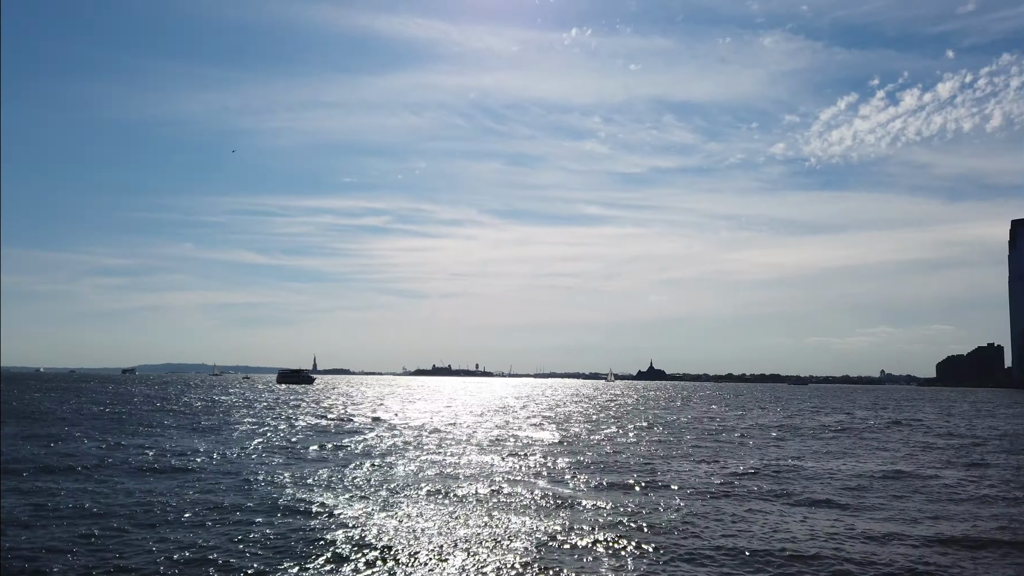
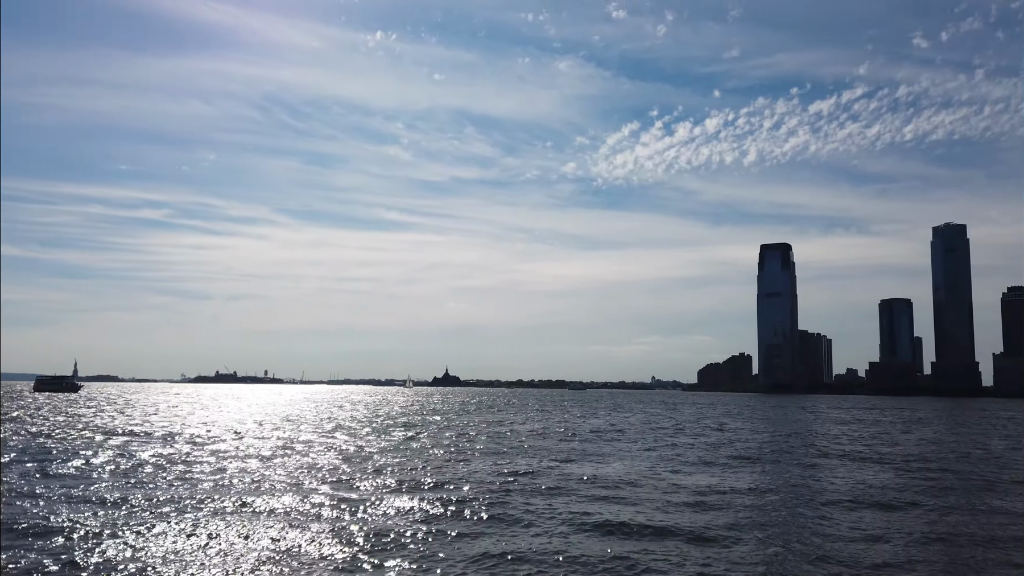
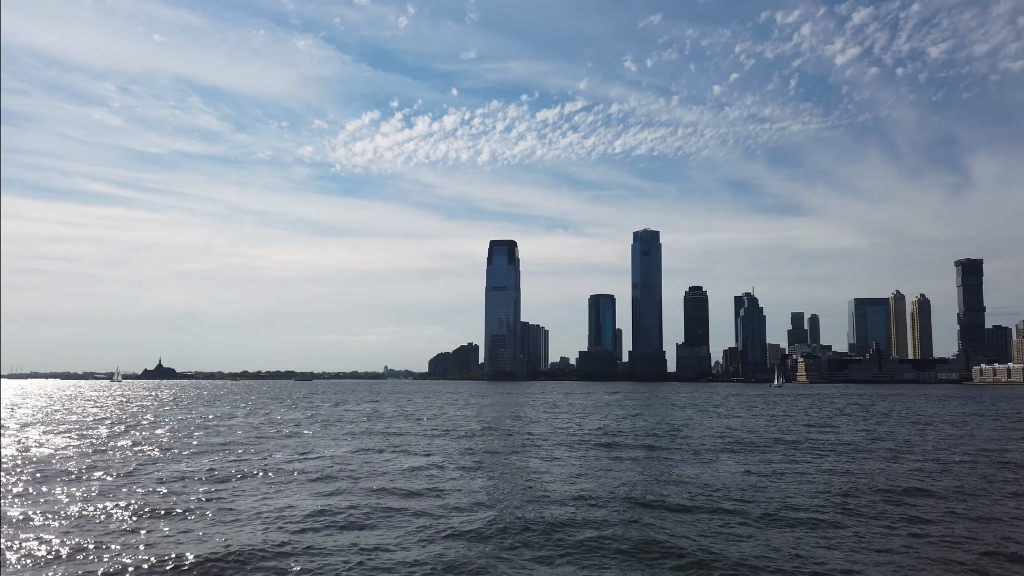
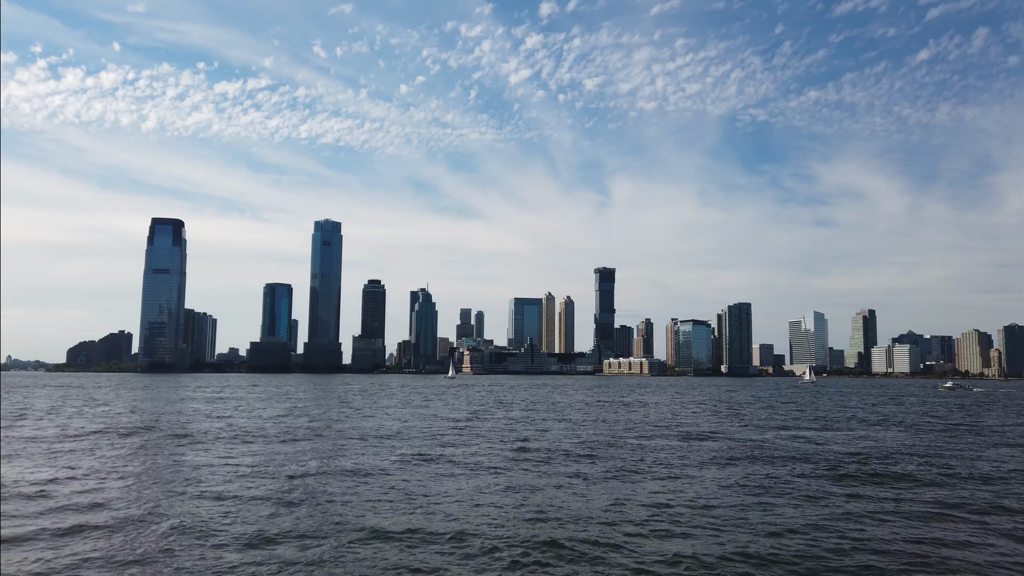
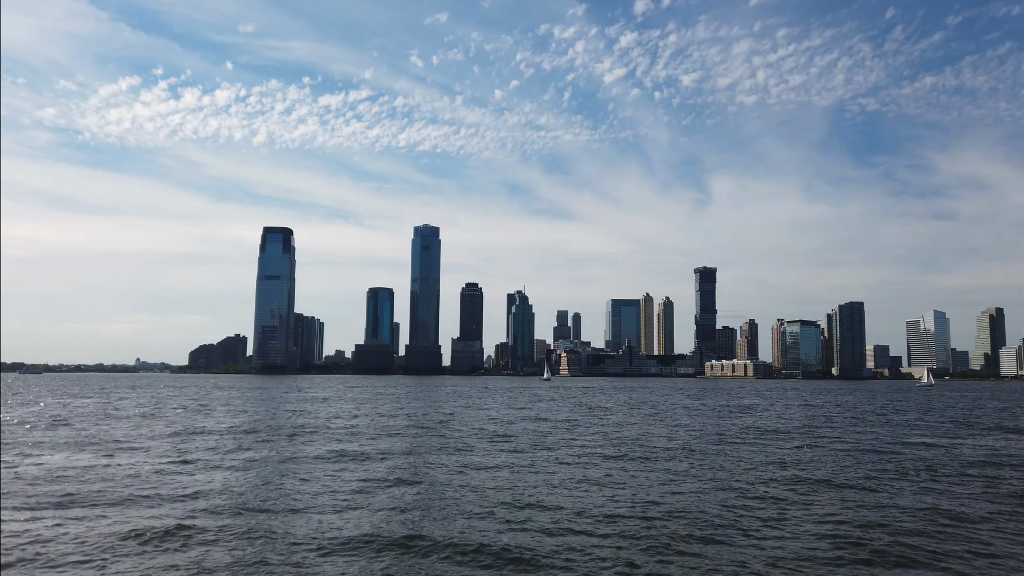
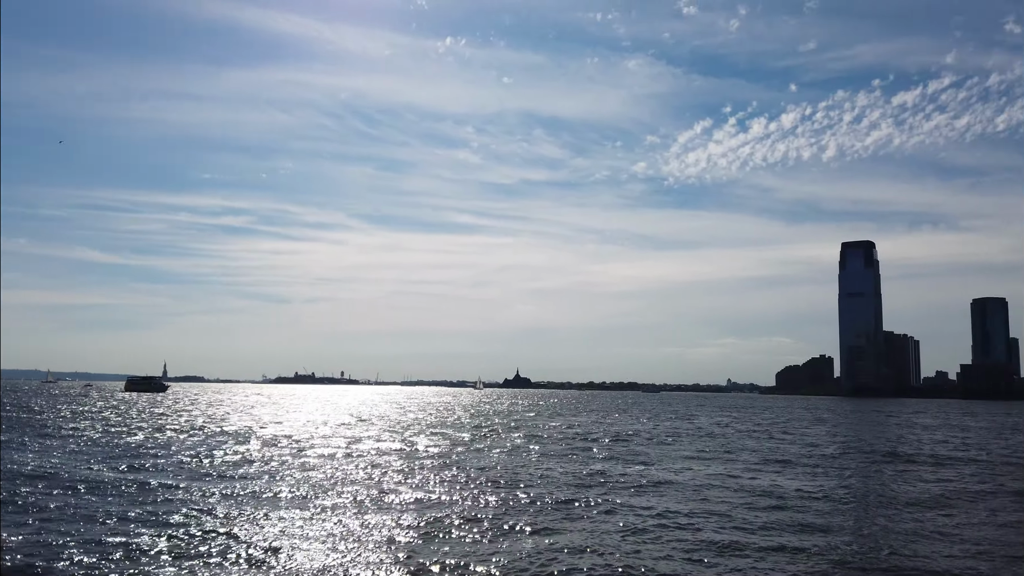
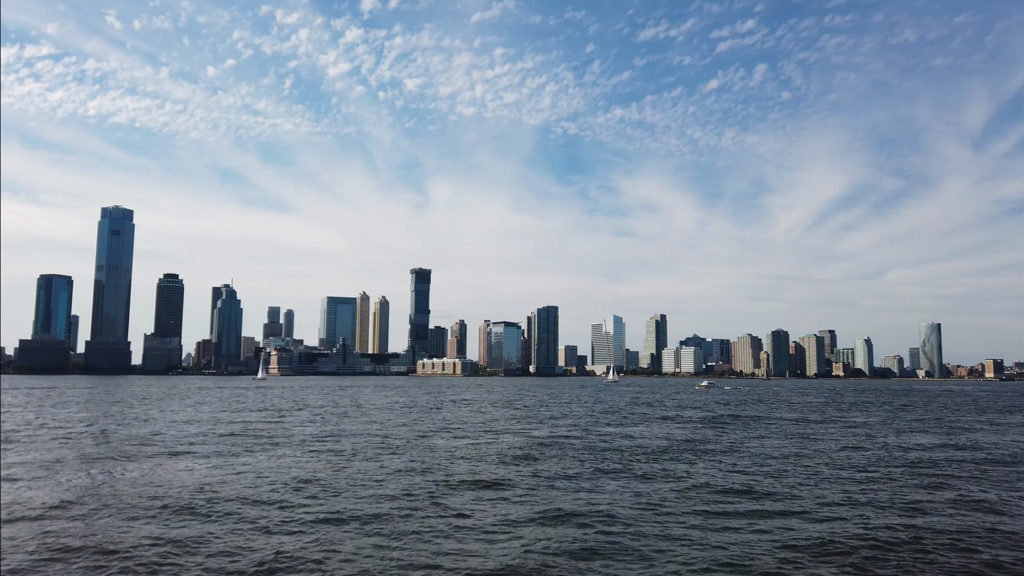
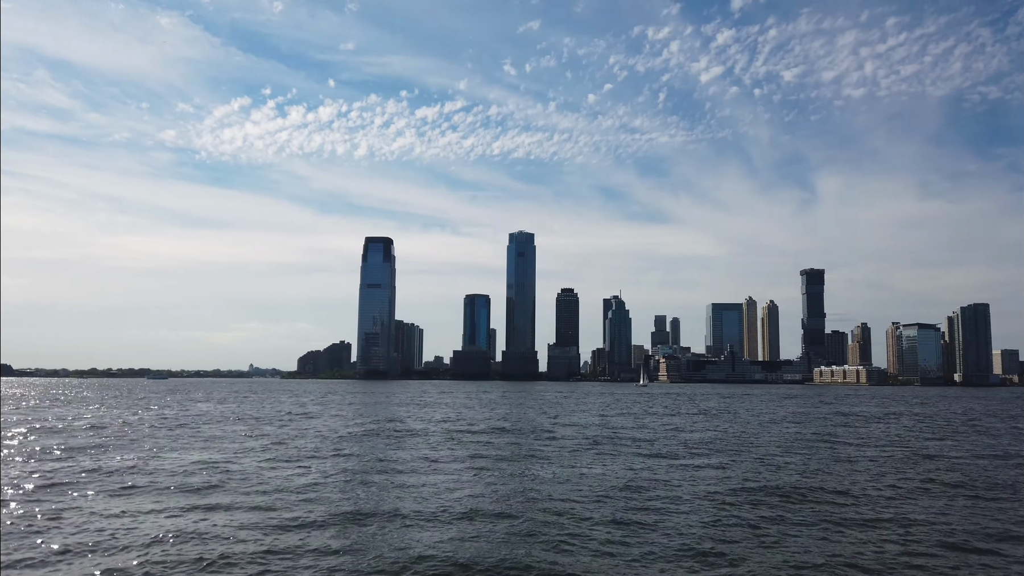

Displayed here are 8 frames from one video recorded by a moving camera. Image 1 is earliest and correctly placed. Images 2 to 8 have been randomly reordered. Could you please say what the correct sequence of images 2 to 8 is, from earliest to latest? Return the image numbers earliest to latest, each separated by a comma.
6, 2, 3, 8, 5, 4, 7
